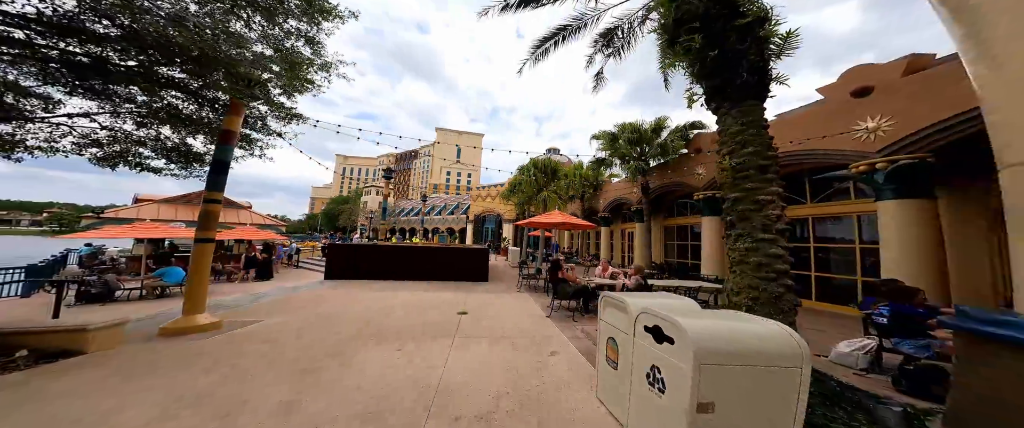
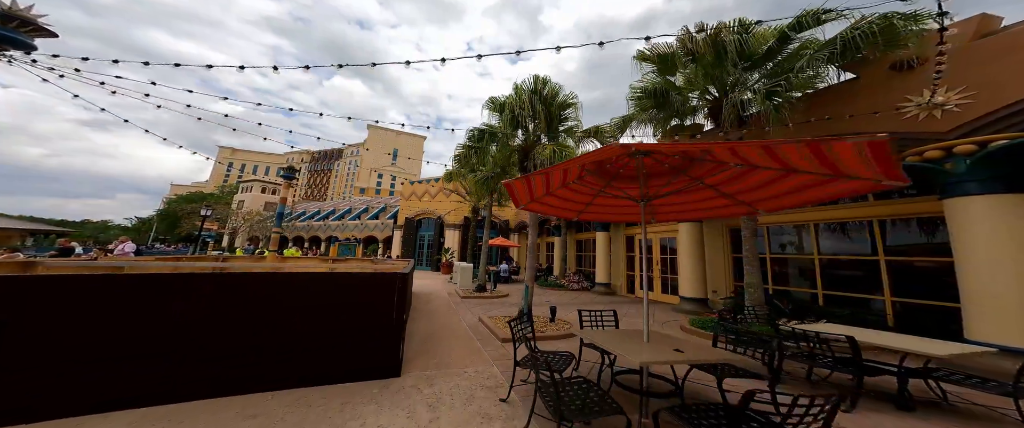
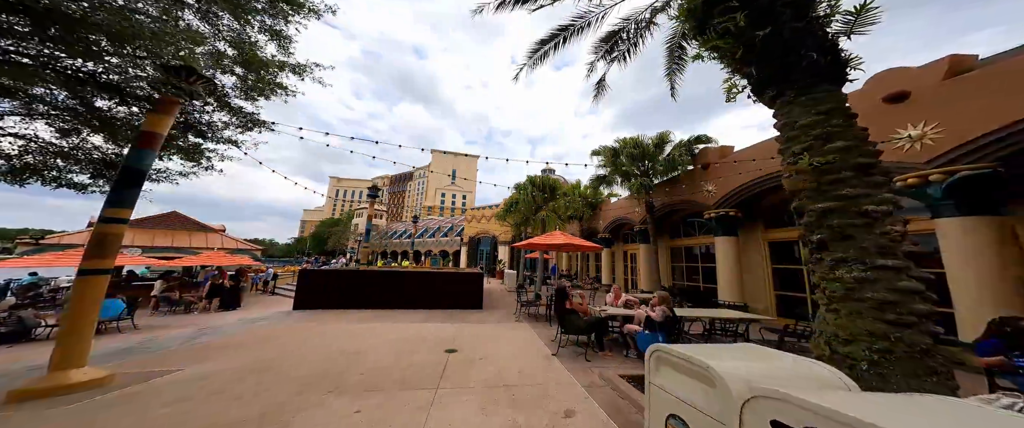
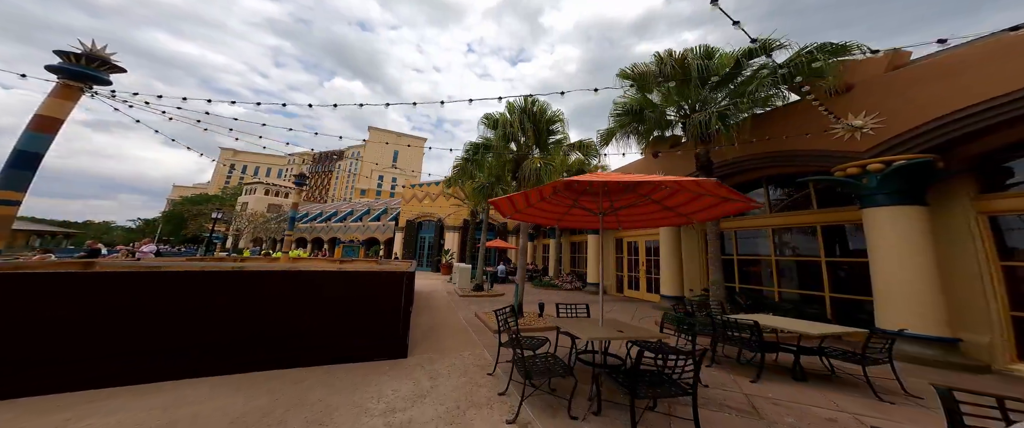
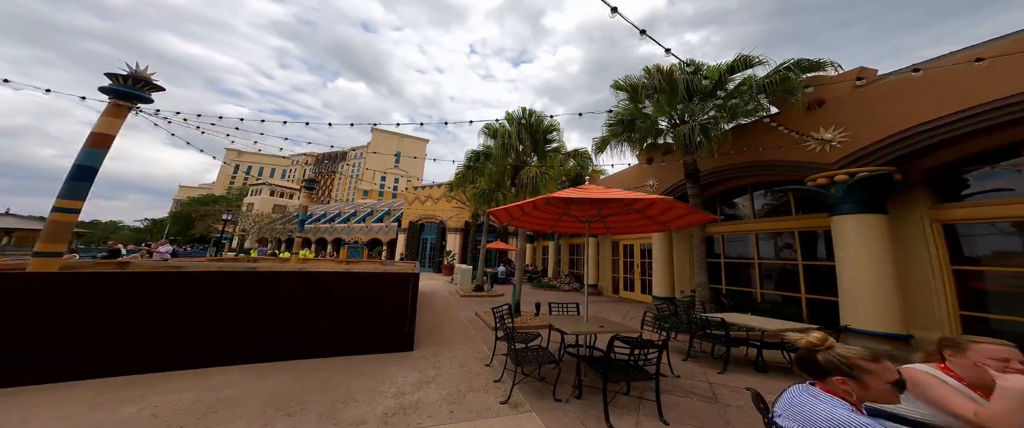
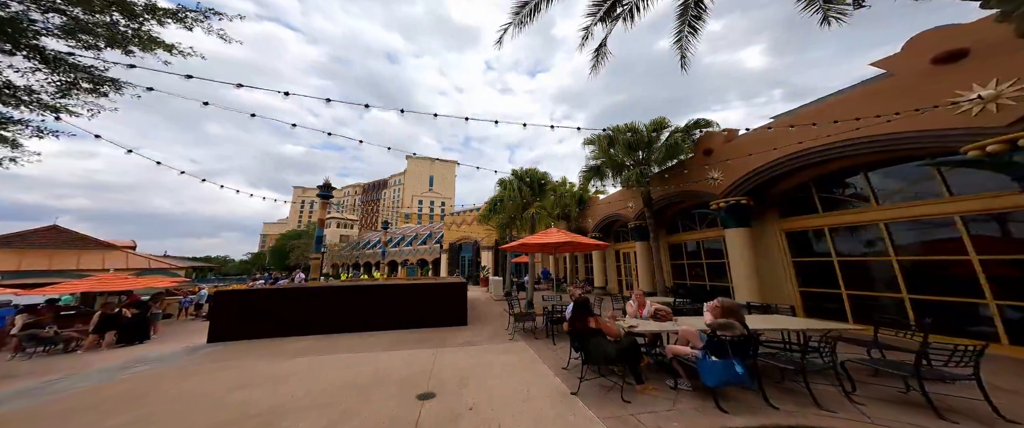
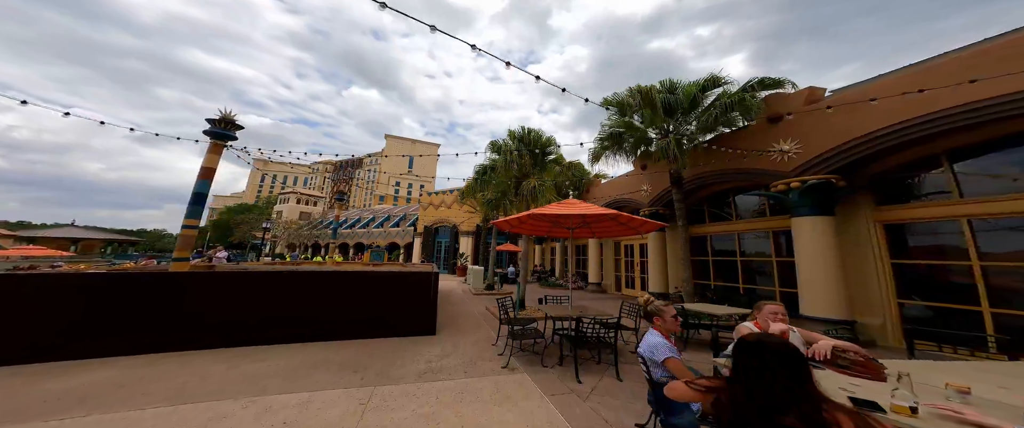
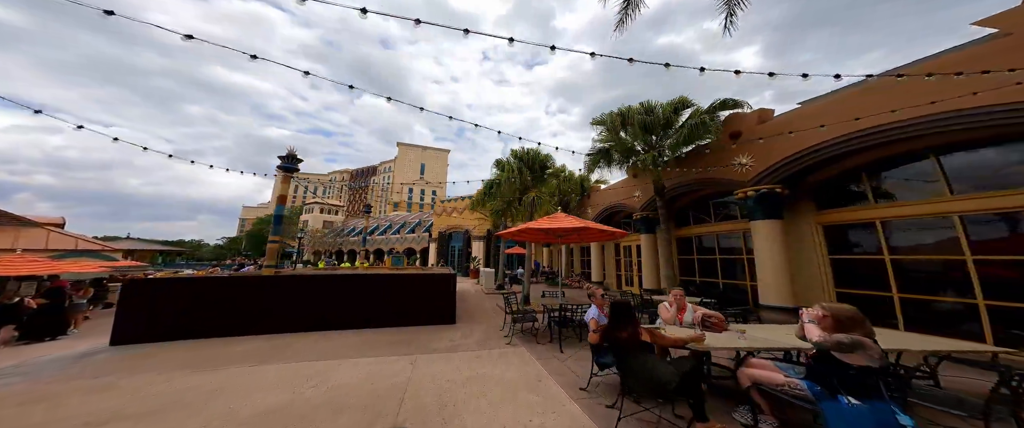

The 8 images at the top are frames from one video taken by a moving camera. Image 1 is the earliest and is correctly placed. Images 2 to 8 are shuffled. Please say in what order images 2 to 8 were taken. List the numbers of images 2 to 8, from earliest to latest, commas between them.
3, 6, 8, 7, 5, 4, 2
